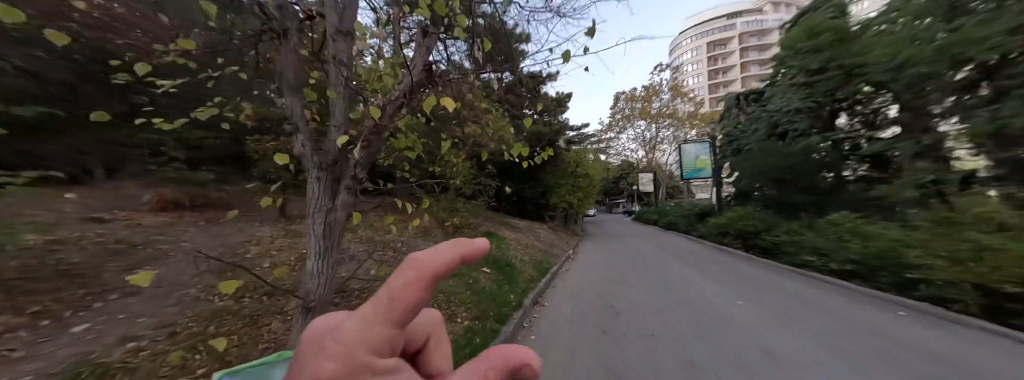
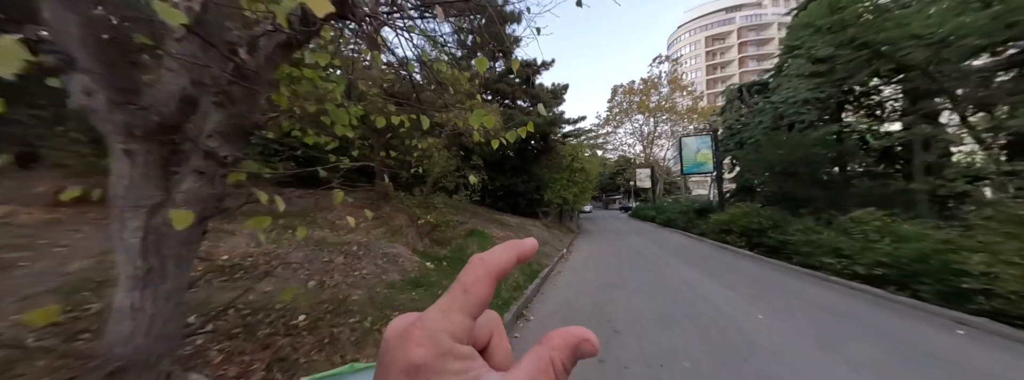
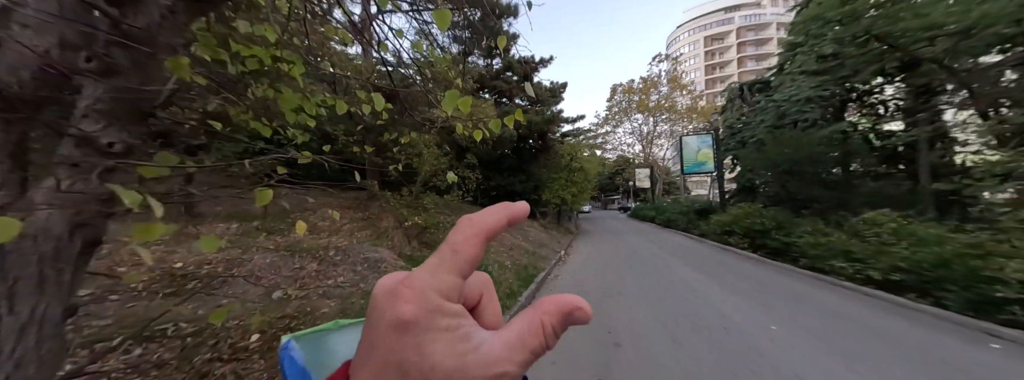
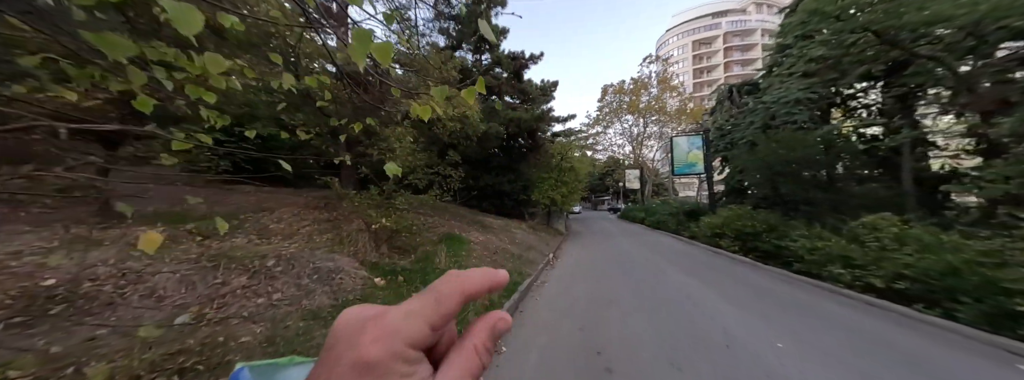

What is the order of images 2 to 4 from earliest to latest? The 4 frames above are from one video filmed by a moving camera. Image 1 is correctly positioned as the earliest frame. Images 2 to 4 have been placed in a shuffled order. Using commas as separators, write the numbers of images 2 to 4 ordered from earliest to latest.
2, 3, 4
